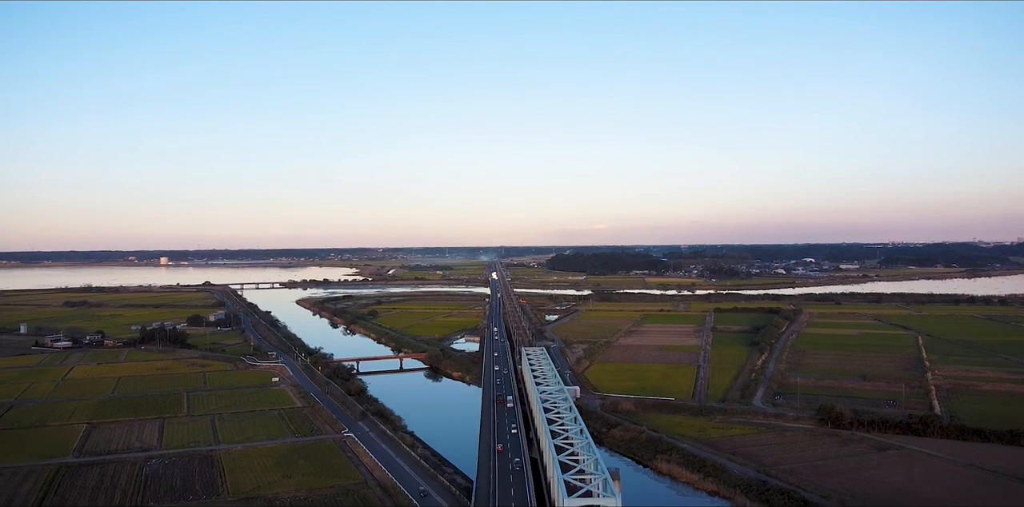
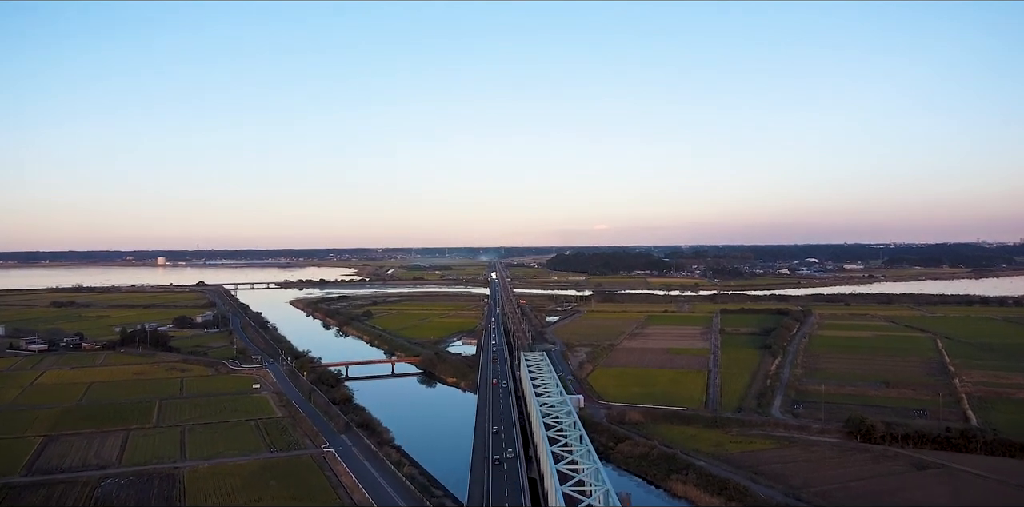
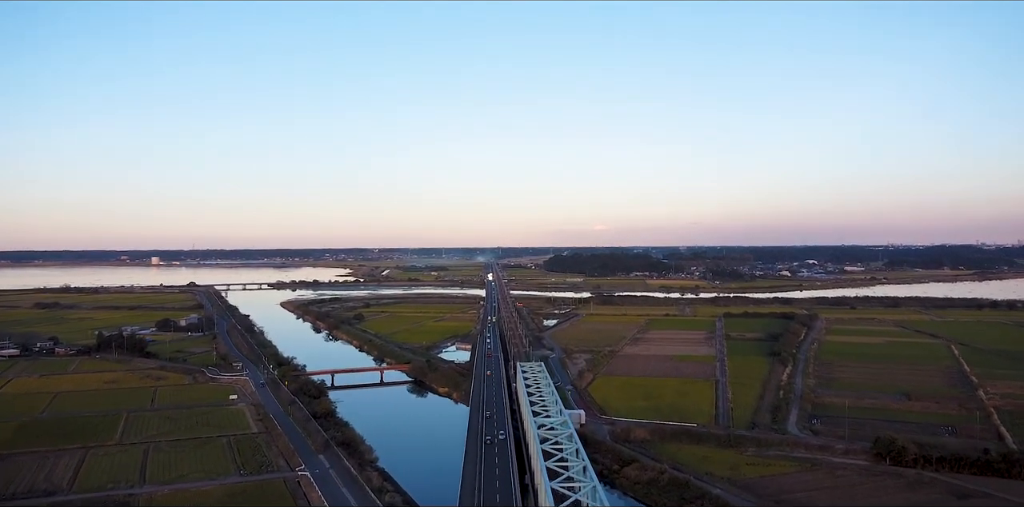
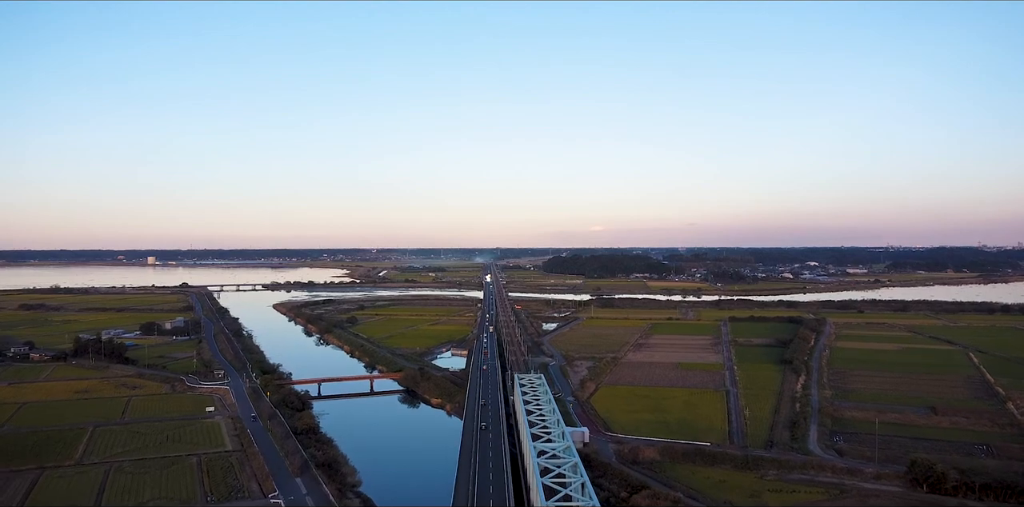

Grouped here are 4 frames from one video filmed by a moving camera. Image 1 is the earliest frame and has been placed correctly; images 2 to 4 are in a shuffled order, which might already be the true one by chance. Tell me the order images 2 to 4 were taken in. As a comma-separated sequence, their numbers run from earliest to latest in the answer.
2, 3, 4
